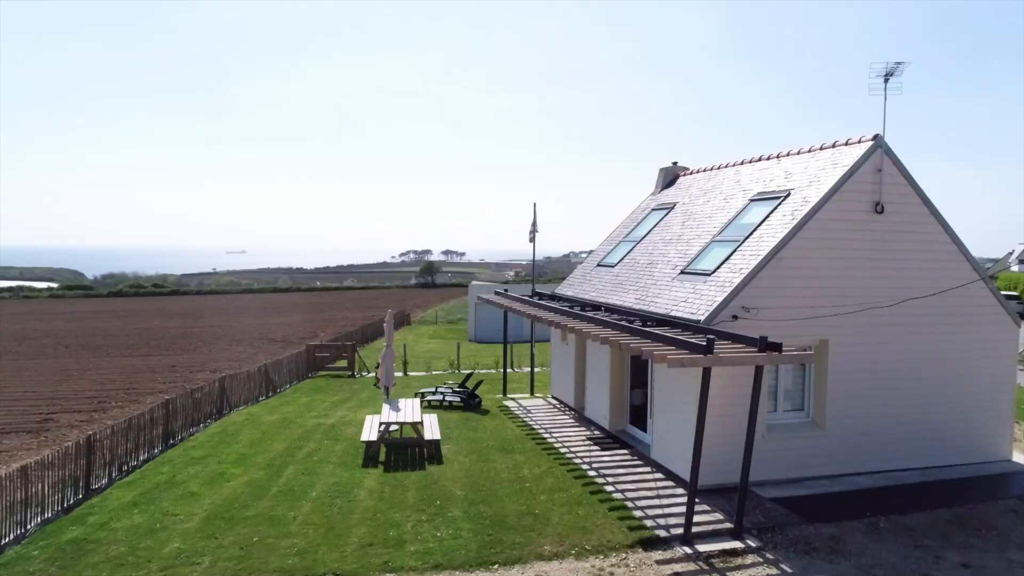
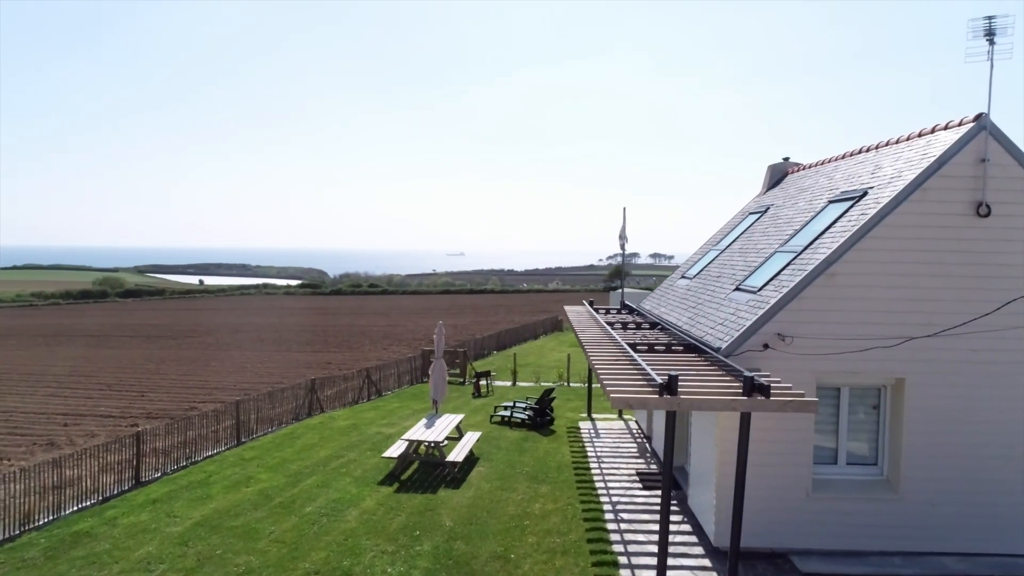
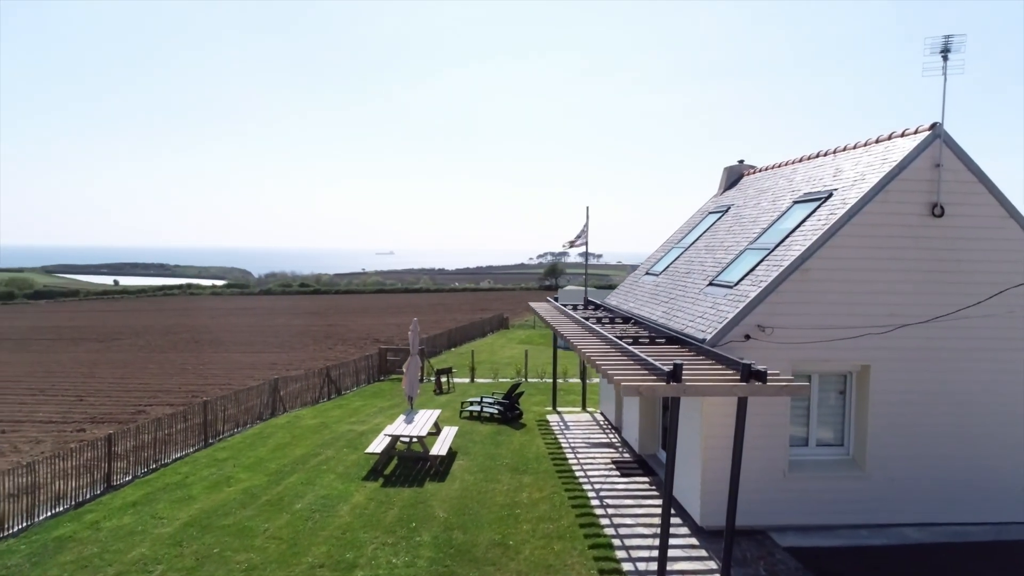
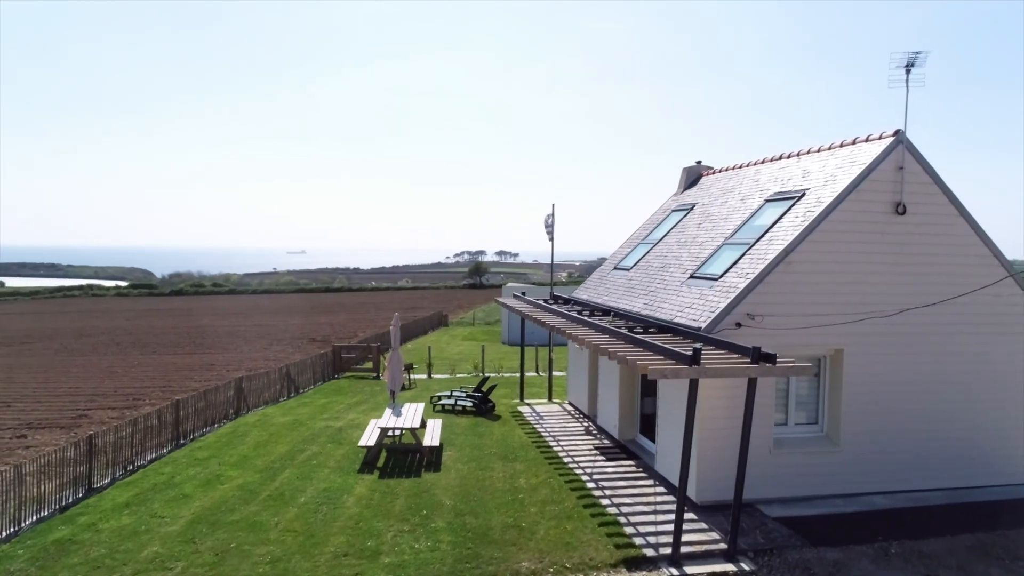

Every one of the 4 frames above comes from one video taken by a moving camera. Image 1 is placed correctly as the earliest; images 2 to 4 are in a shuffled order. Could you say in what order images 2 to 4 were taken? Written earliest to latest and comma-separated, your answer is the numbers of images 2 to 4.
4, 3, 2
